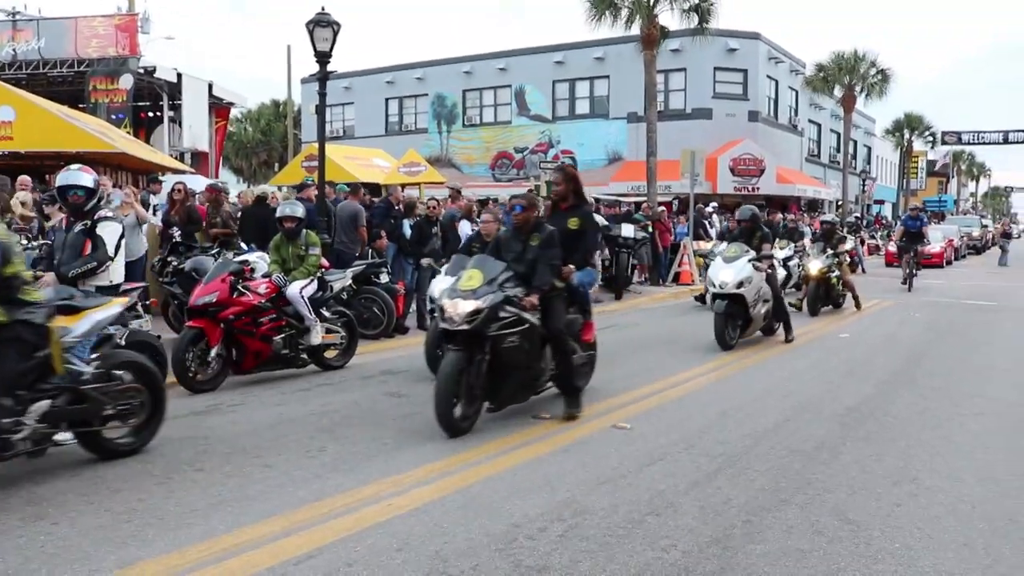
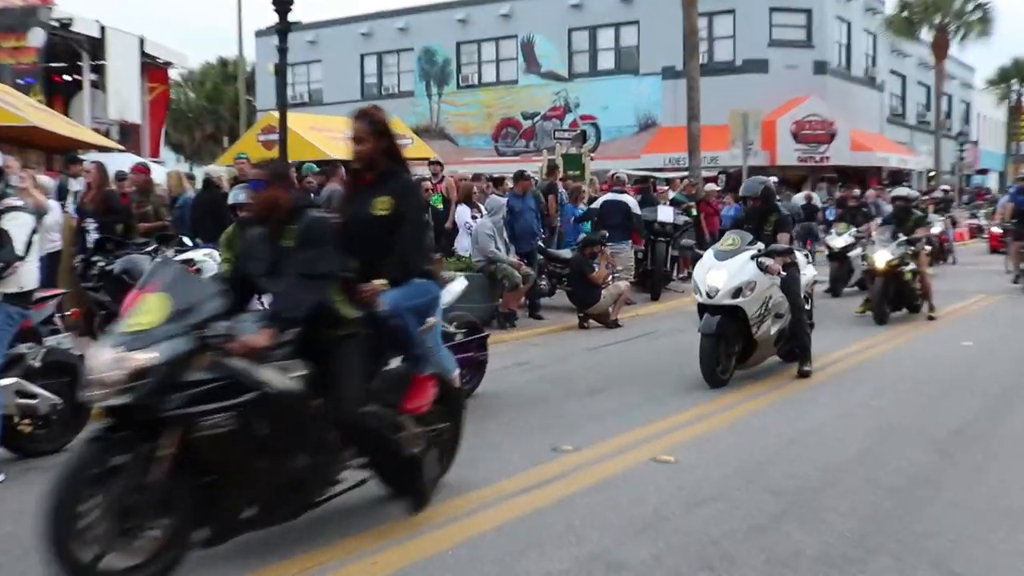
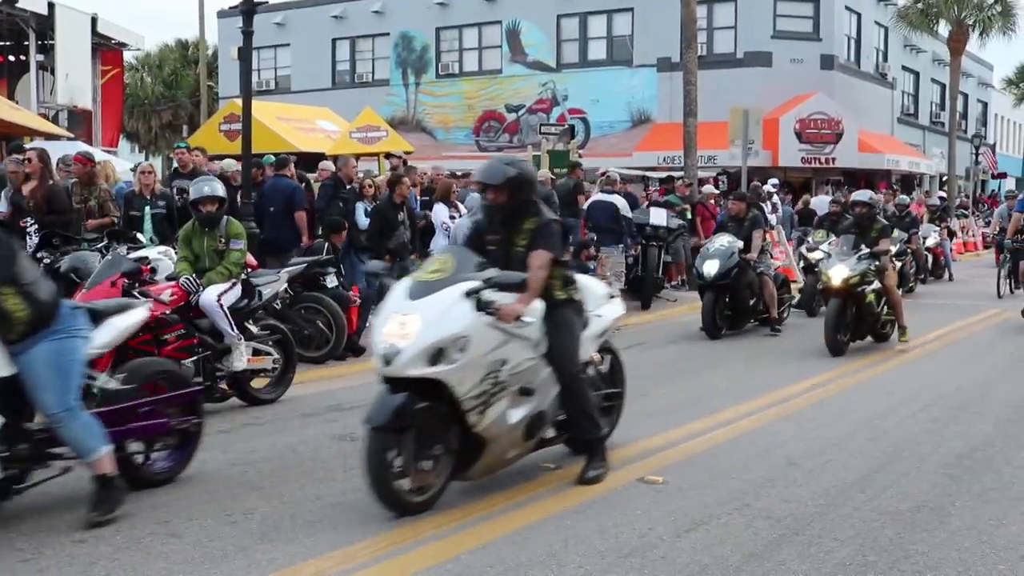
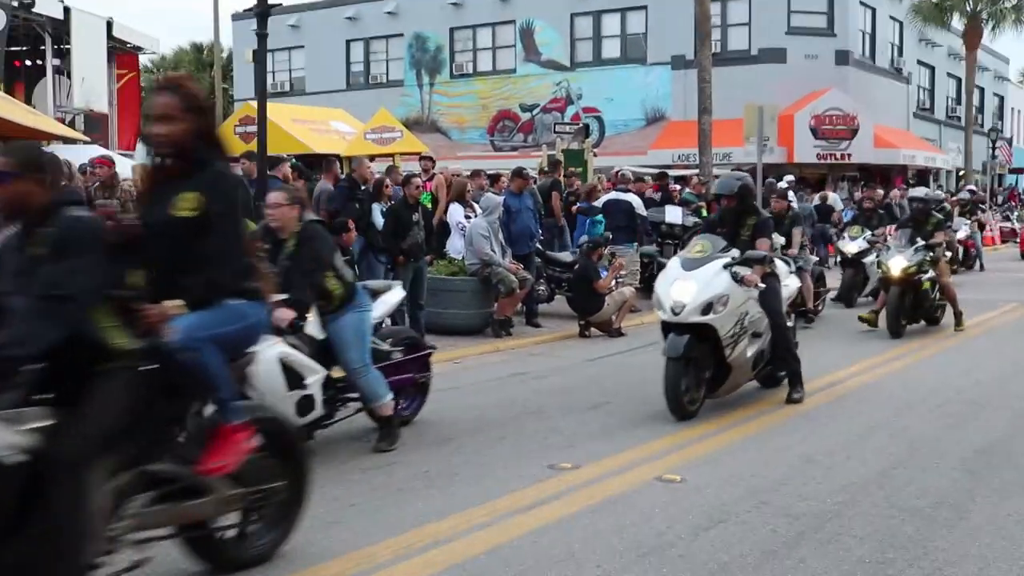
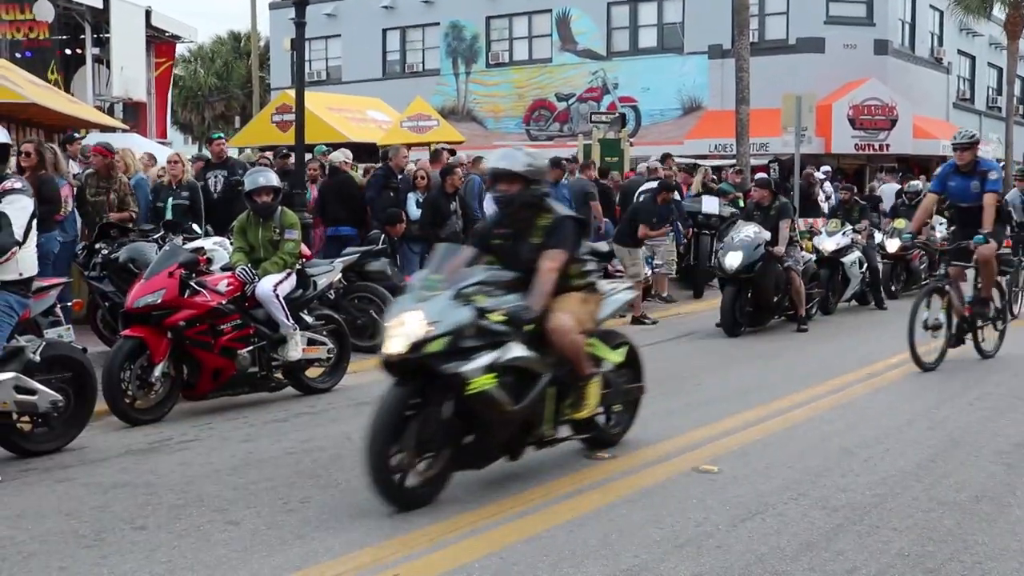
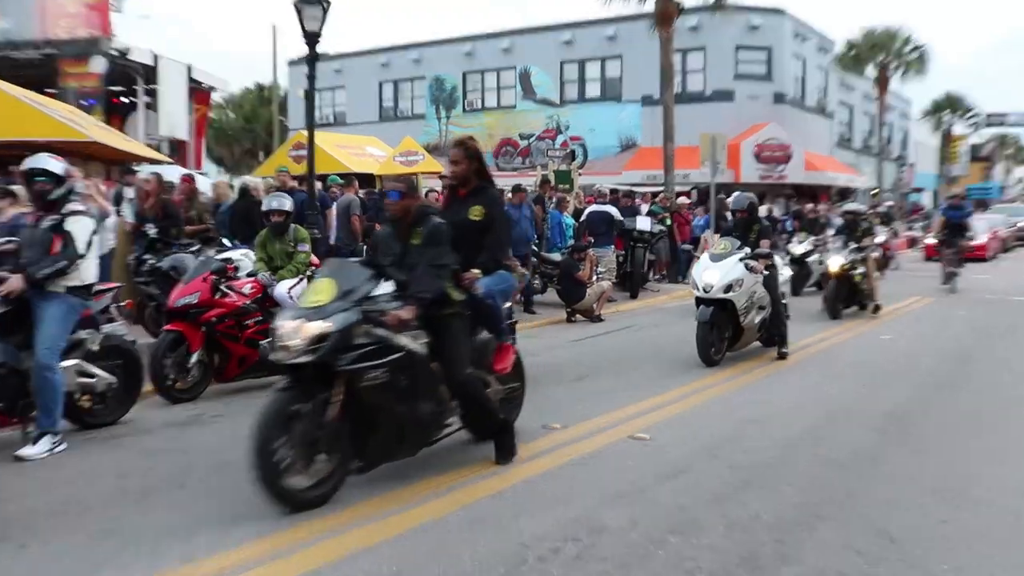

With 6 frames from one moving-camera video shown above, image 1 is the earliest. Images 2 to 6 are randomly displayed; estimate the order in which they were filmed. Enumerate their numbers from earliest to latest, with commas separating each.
6, 2, 4, 3, 5
